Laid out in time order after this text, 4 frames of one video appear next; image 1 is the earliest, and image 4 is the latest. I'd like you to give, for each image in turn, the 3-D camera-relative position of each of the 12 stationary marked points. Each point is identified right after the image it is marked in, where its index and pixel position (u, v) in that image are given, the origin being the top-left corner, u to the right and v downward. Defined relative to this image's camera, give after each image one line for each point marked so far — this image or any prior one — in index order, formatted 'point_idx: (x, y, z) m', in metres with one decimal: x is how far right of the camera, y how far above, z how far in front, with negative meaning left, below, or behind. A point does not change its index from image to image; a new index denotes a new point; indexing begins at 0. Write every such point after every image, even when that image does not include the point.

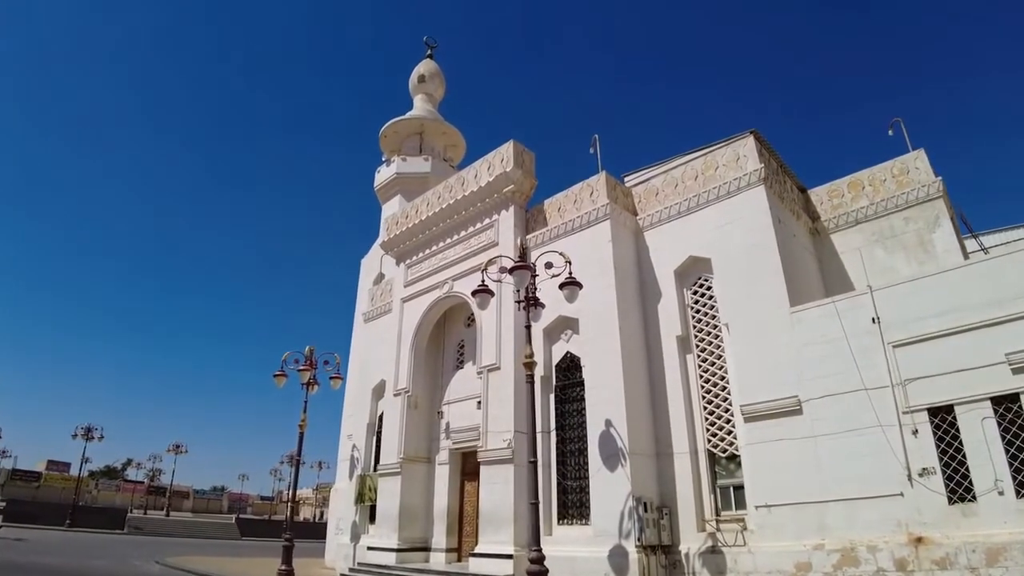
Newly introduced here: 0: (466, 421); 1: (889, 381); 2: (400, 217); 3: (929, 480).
0: (-0.9, -2.5, +11.3) m
1: (+4.8, -1.2, +7.5) m
2: (-2.7, +1.7, +14.0) m
3: (+4.9, -2.2, +7.0) m
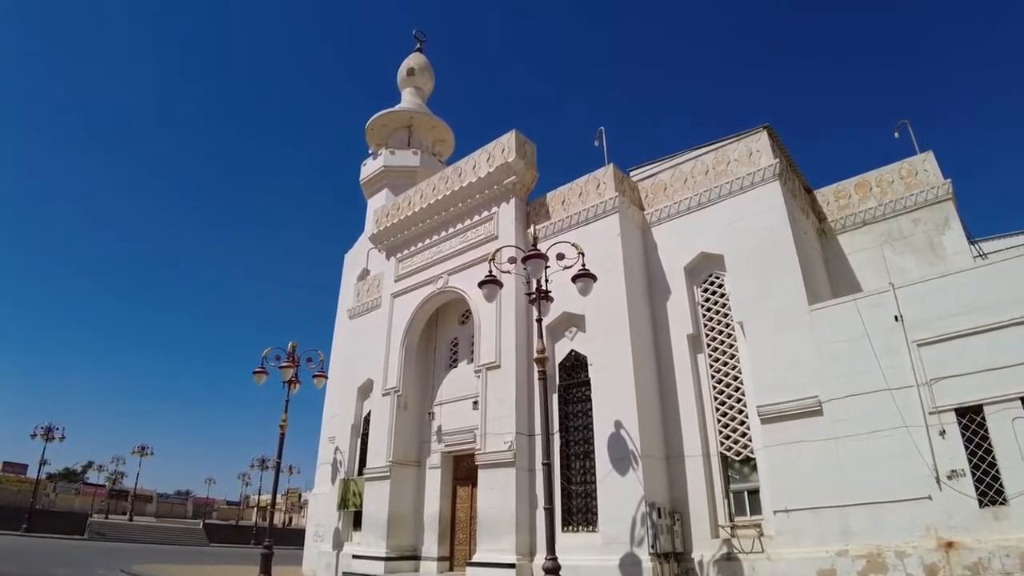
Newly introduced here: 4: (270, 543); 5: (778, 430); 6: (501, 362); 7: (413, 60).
0: (-0.9, -2.4, +10.8) m
1: (+4.9, -1.1, +7.3) m
2: (-2.8, +1.8, +13.5) m
3: (+5.1, -2.2, +6.8) m
4: (-4.2, -4.4, +10.2) m
5: (+3.6, -1.9, +8.0) m
6: (-0.2, -1.2, +10.0) m
7: (-3.2, +7.4, +19.2) m
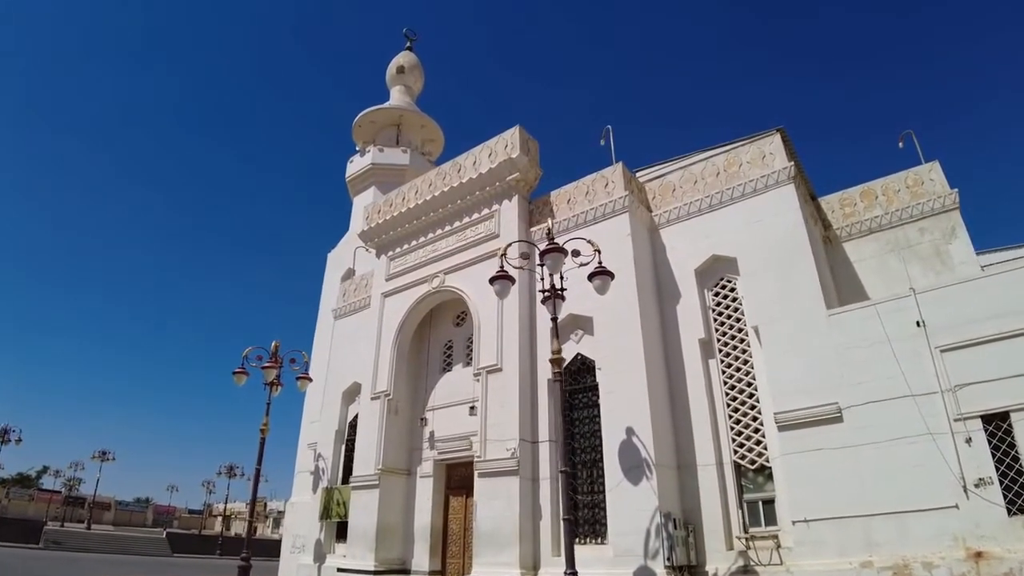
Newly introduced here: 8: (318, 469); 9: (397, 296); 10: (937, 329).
0: (-1.0, -2.4, +10.3) m
1: (+5.1, -1.2, +7.1) m
2: (-2.8, +1.8, +12.9) m
3: (+5.3, -2.3, +6.6) m
4: (-4.2, -4.3, +9.5) m
5: (+3.7, -2.0, +7.8) m
6: (-0.2, -1.2, +9.5) m
7: (-3.4, +7.3, +18.8) m
8: (-4.0, -3.7, +12.1) m
9: (-2.3, -0.2, +12.0) m
10: (+5.3, -0.5, +7.3) m
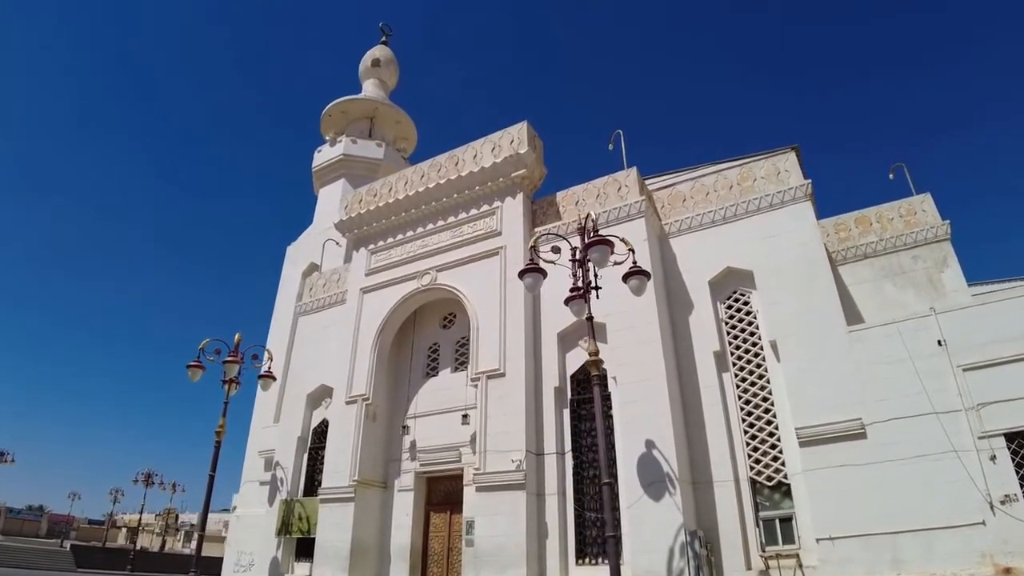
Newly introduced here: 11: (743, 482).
0: (-1.1, -2.4, +9.5) m
1: (+5.4, -1.5, +7.2) m
2: (-3.0, +1.9, +12.0) m
3: (+5.6, -2.5, +6.6) m
4: (-4.3, -4.0, +8.2) m
5: (+3.9, -2.1, +7.6) m
6: (-0.1, -1.2, +8.9) m
7: (-4.0, +7.2, +17.9) m
8: (-4.4, -3.5, +10.8) m
9: (-2.5, -0.1, +11.1) m
10: (+5.6, -0.8, +7.4) m
11: (+3.1, -2.6, +8.0) m
